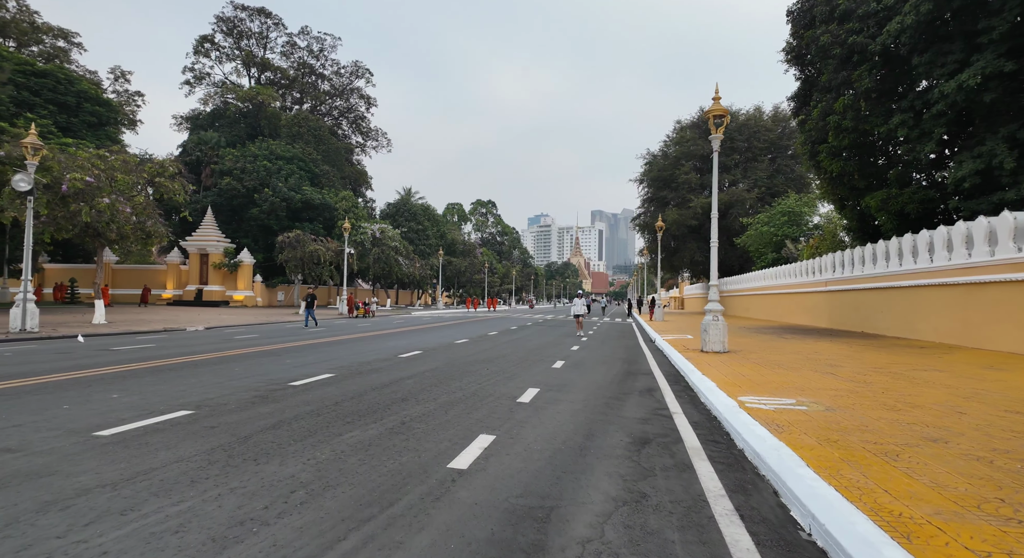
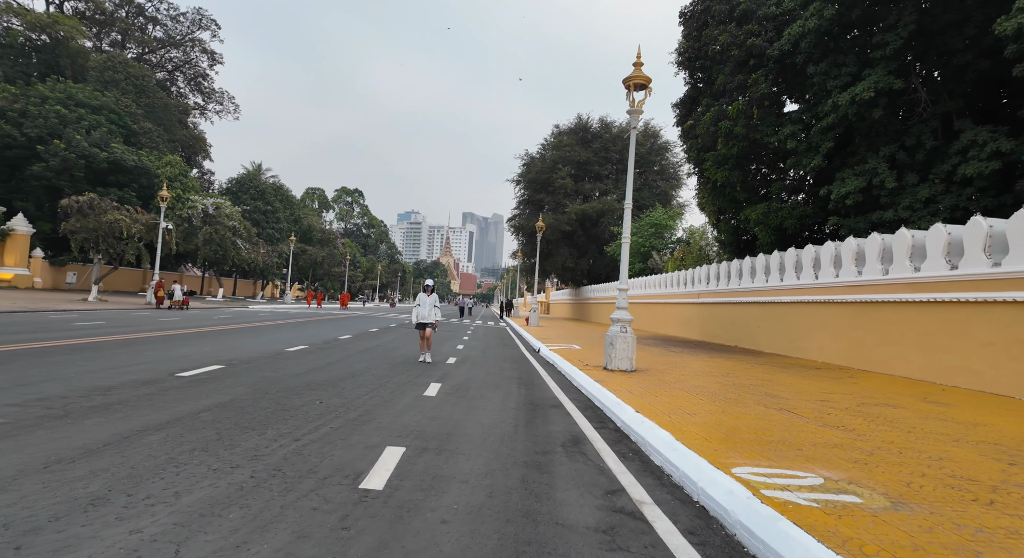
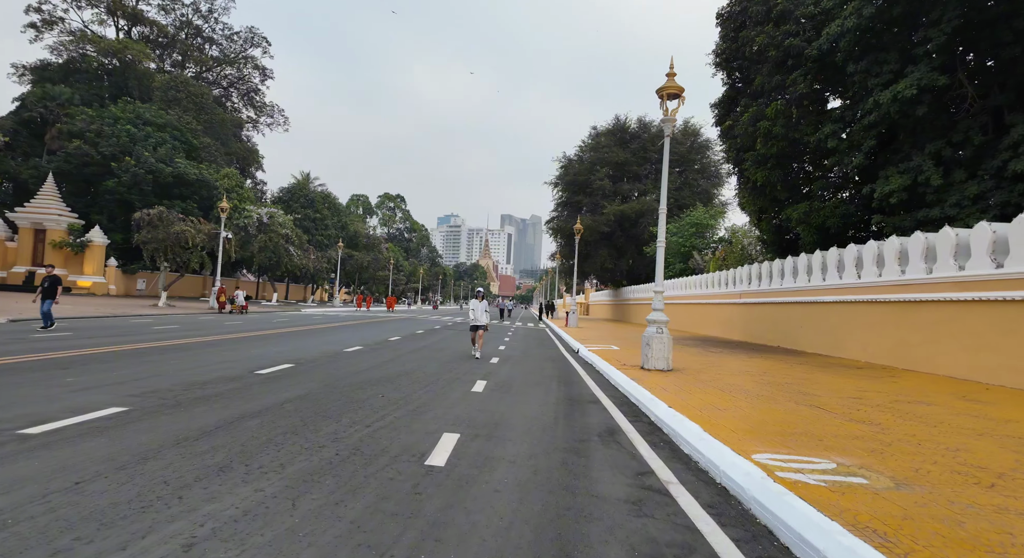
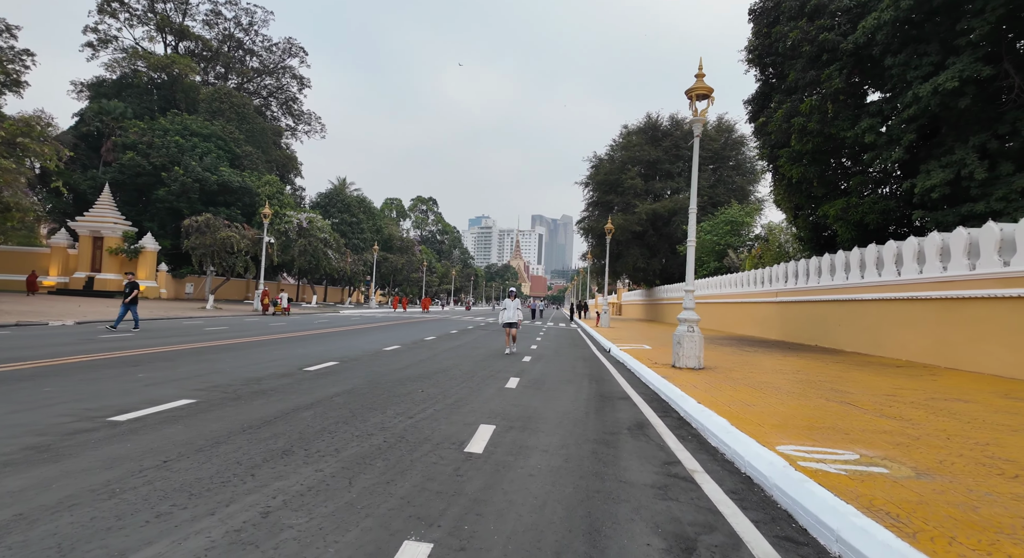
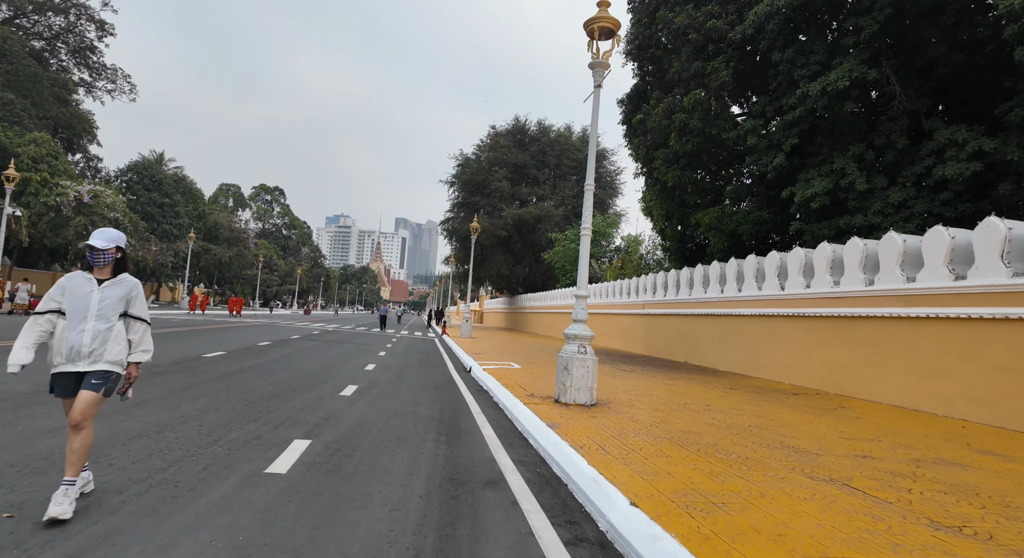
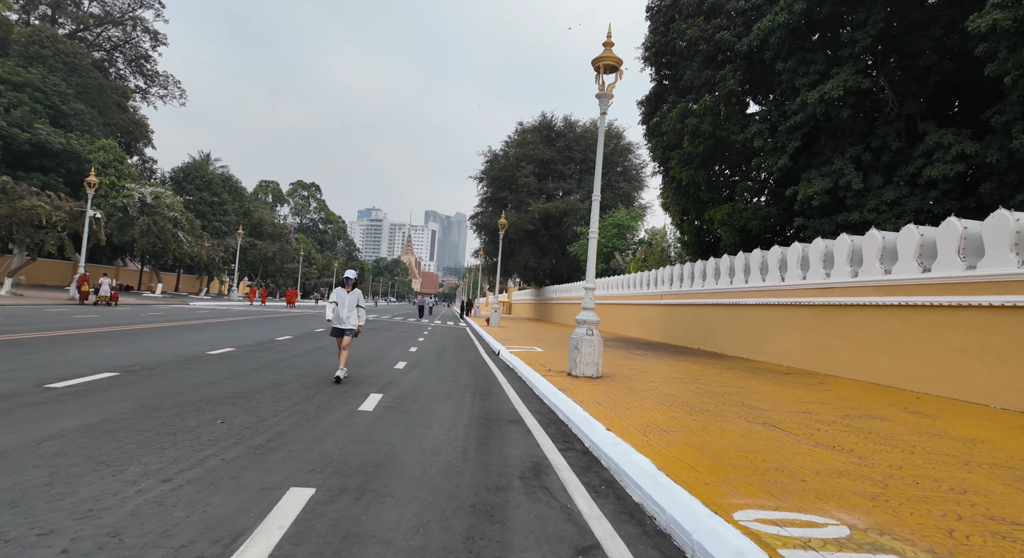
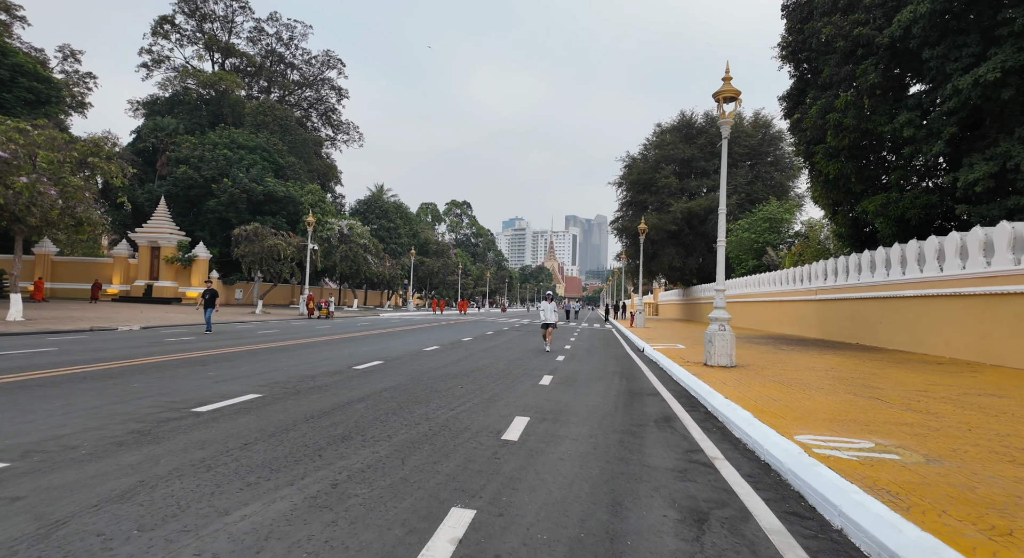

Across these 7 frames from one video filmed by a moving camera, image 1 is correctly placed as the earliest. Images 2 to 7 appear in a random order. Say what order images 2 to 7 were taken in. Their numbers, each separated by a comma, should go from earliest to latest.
7, 4, 3, 2, 6, 5
